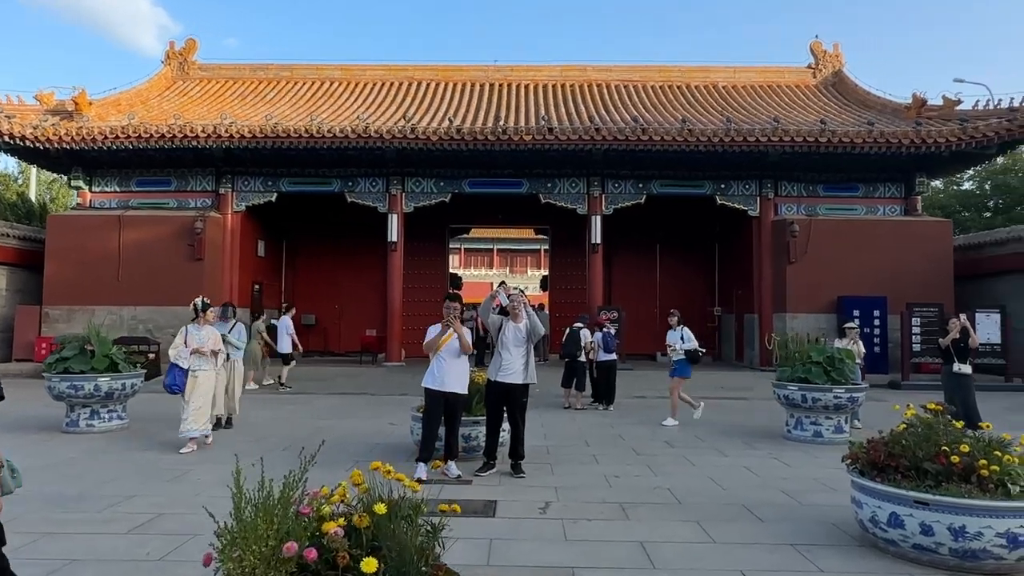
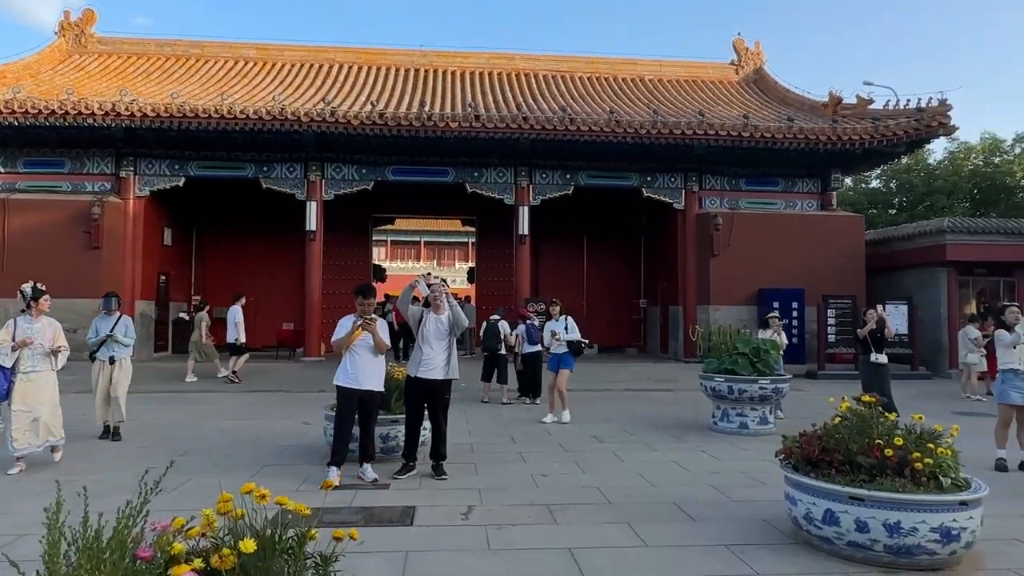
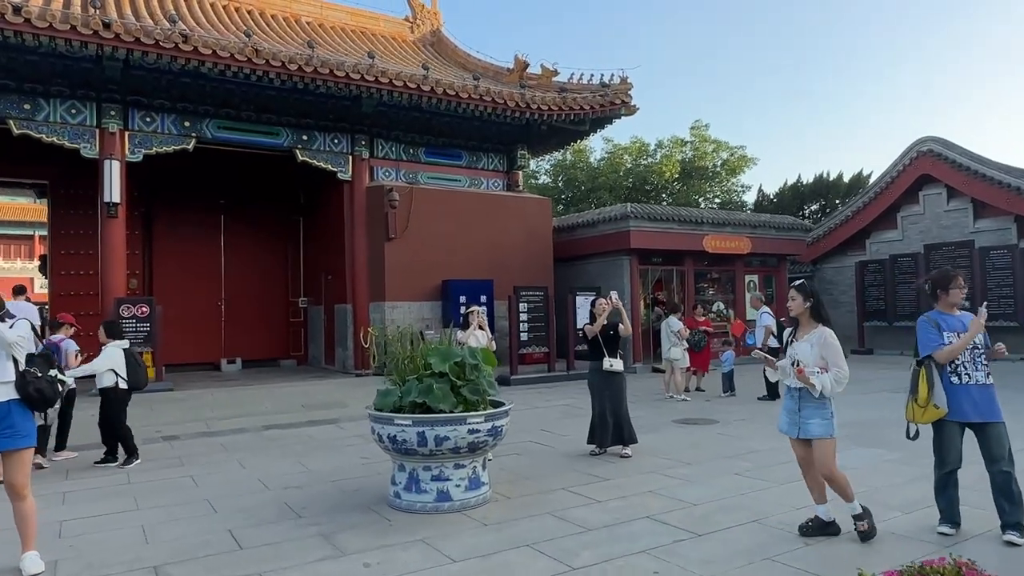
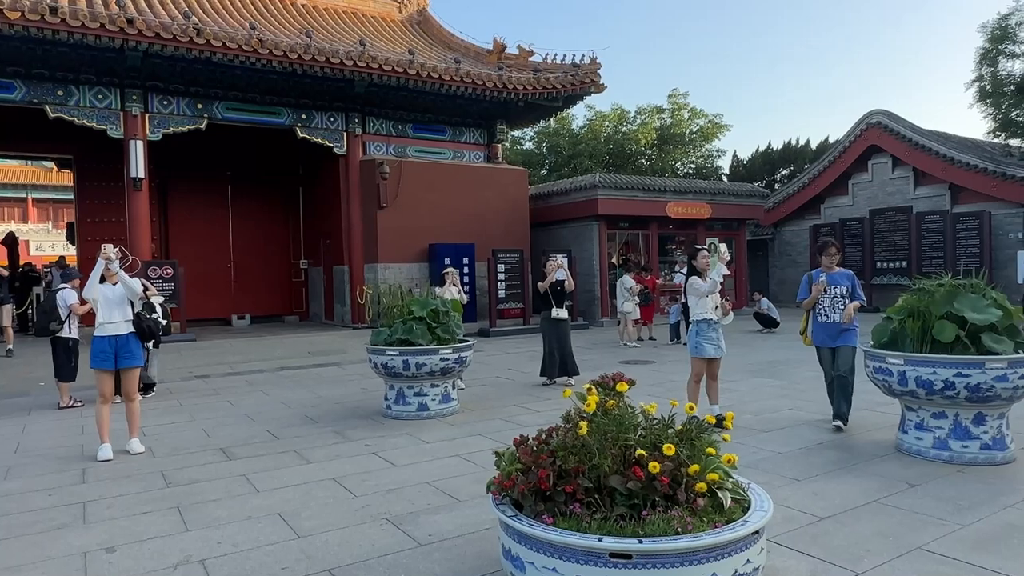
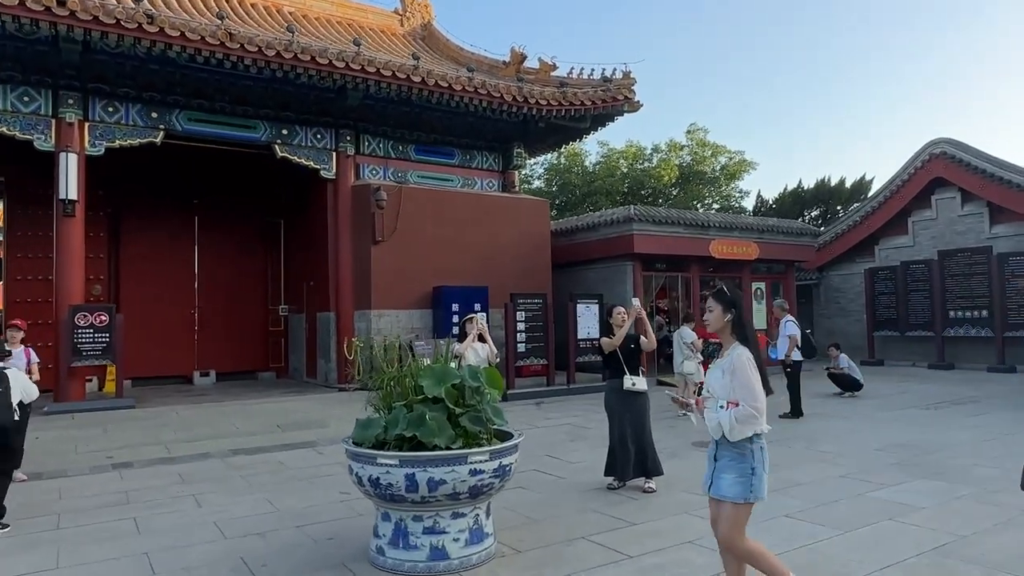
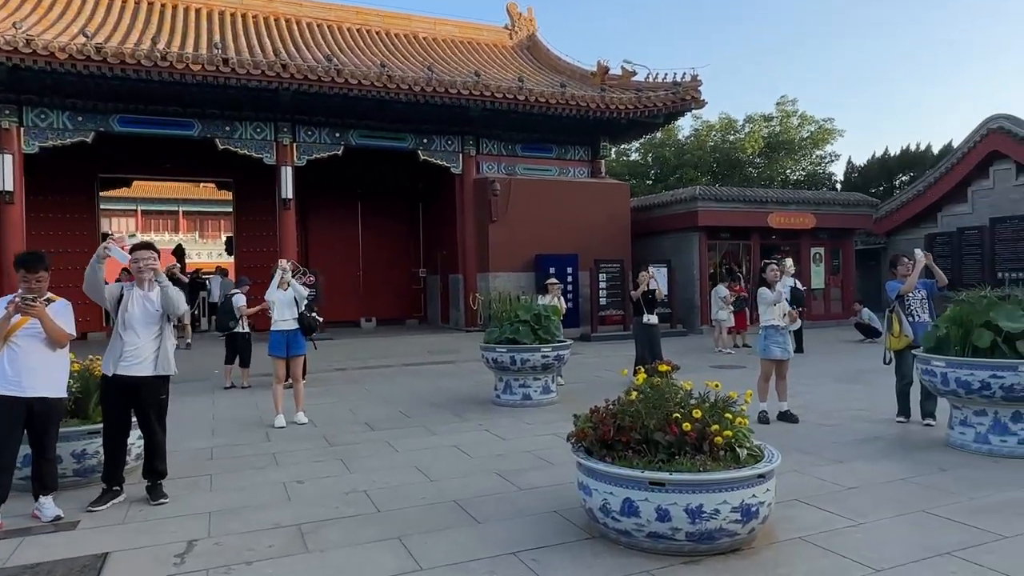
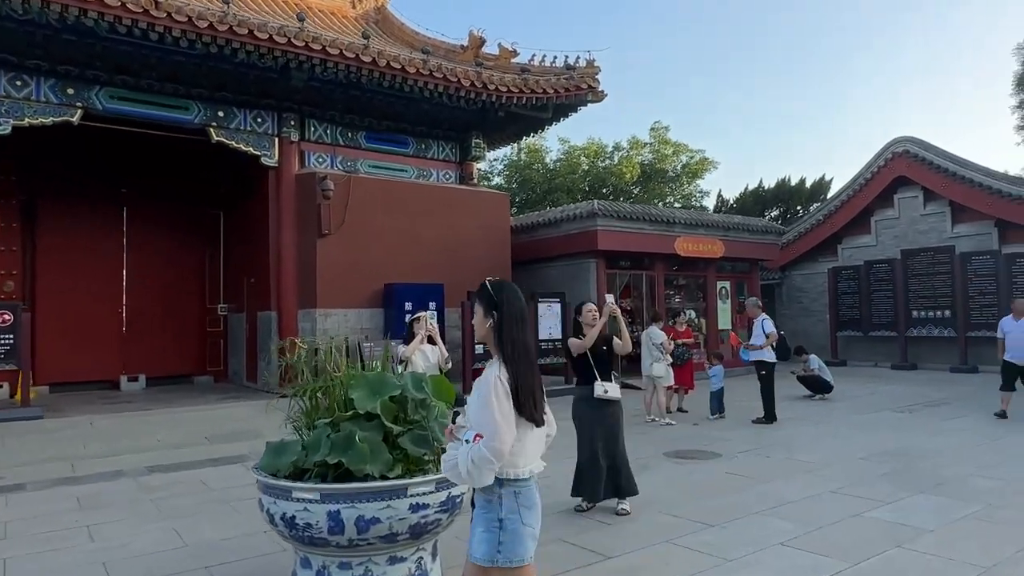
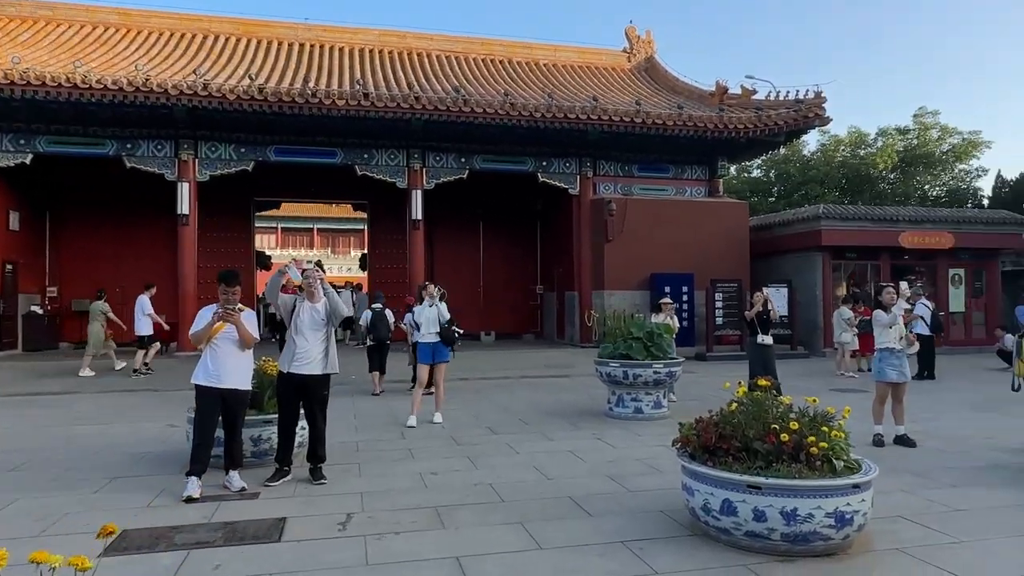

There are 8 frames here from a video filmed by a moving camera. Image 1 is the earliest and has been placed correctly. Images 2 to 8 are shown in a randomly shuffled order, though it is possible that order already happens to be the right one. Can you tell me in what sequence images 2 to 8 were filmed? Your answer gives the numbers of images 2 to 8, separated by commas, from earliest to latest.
2, 8, 6, 4, 3, 5, 7
